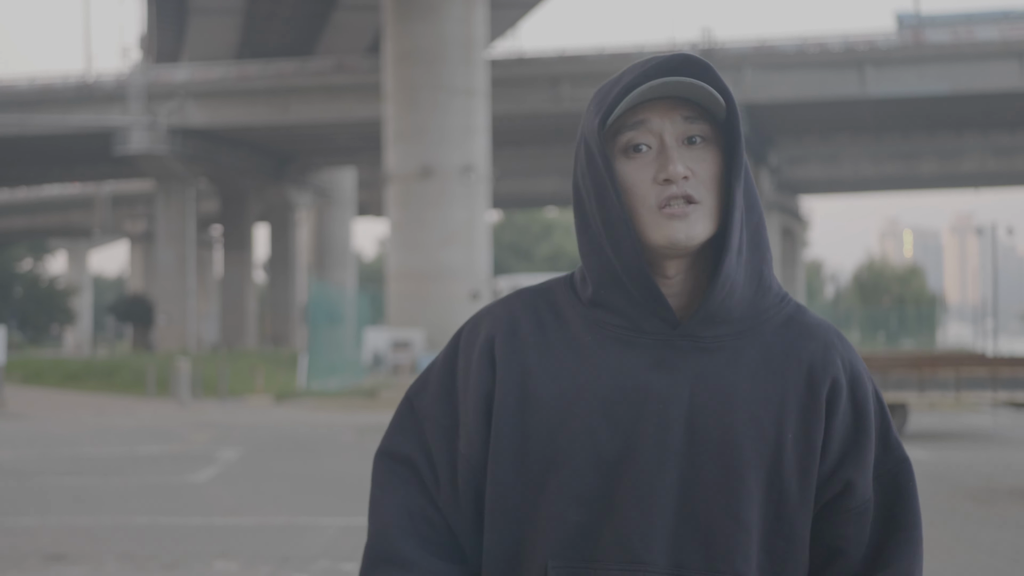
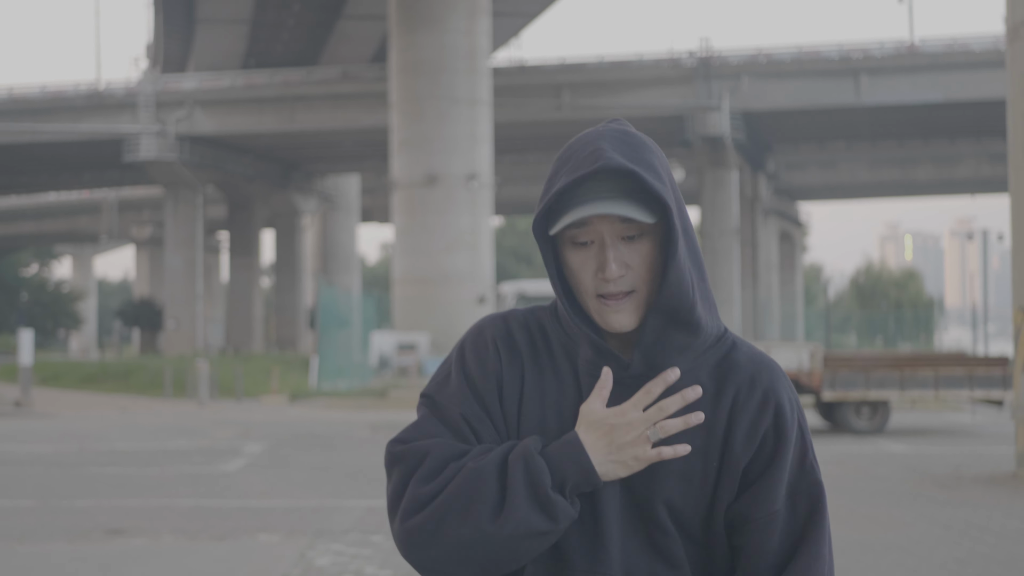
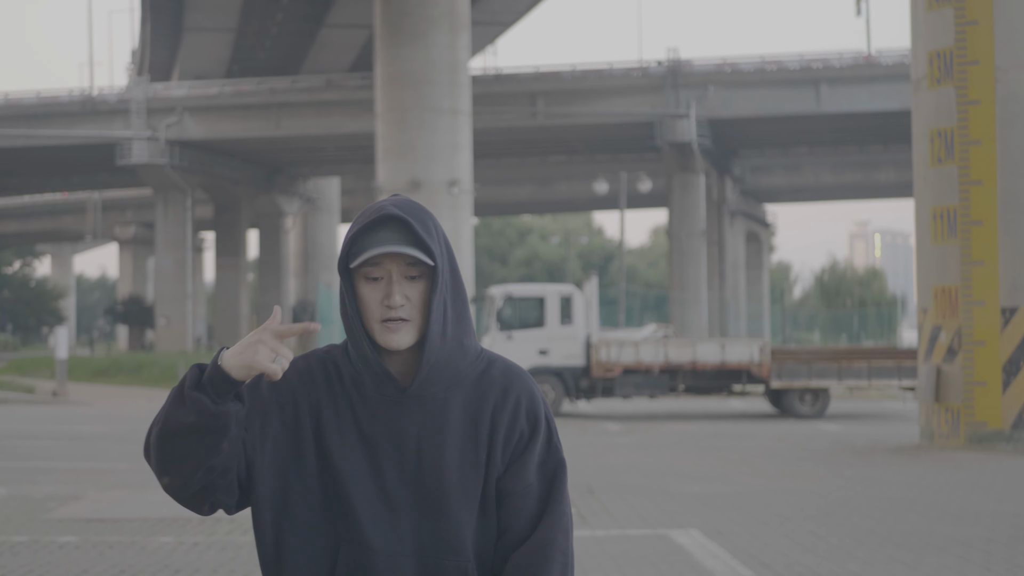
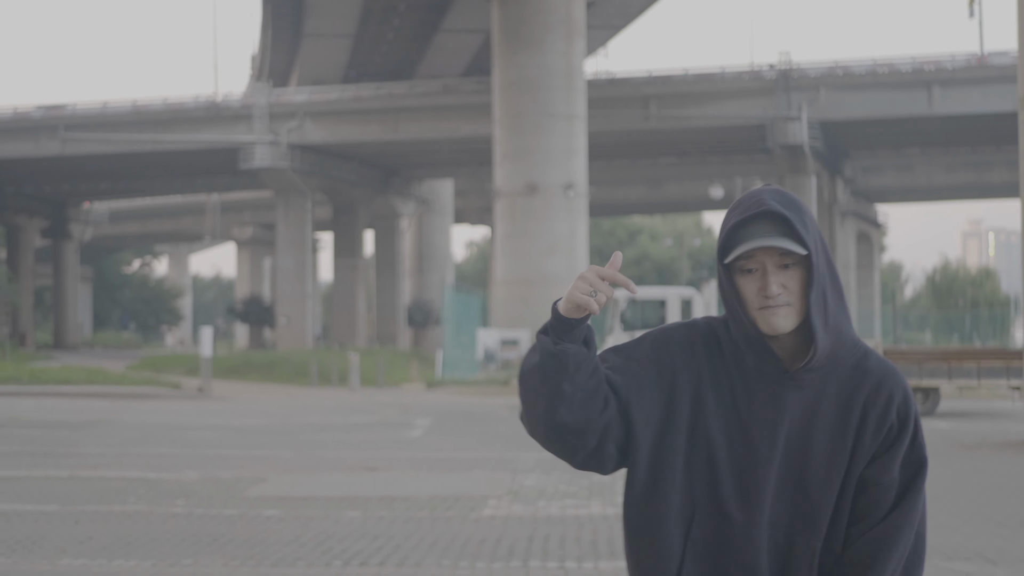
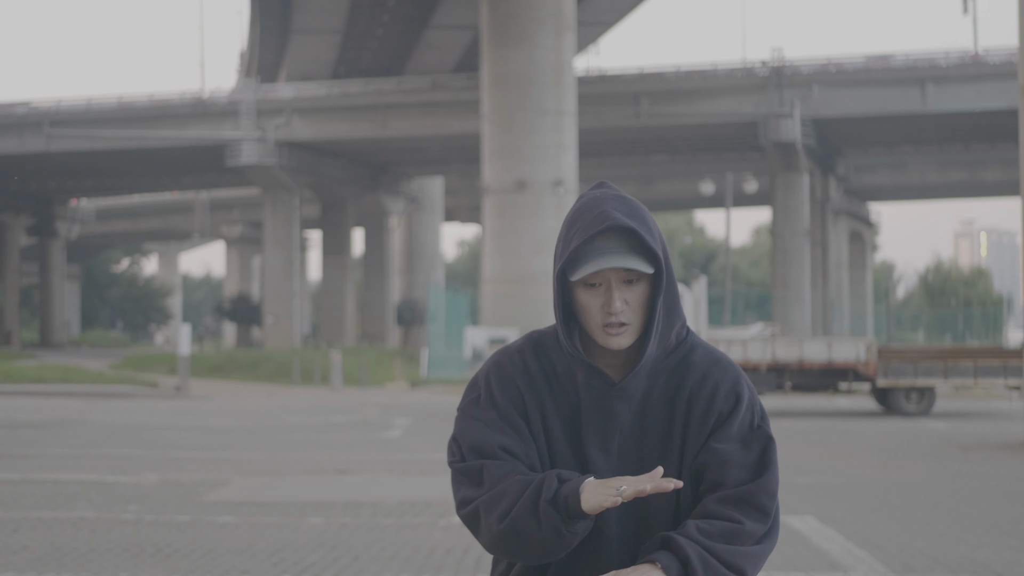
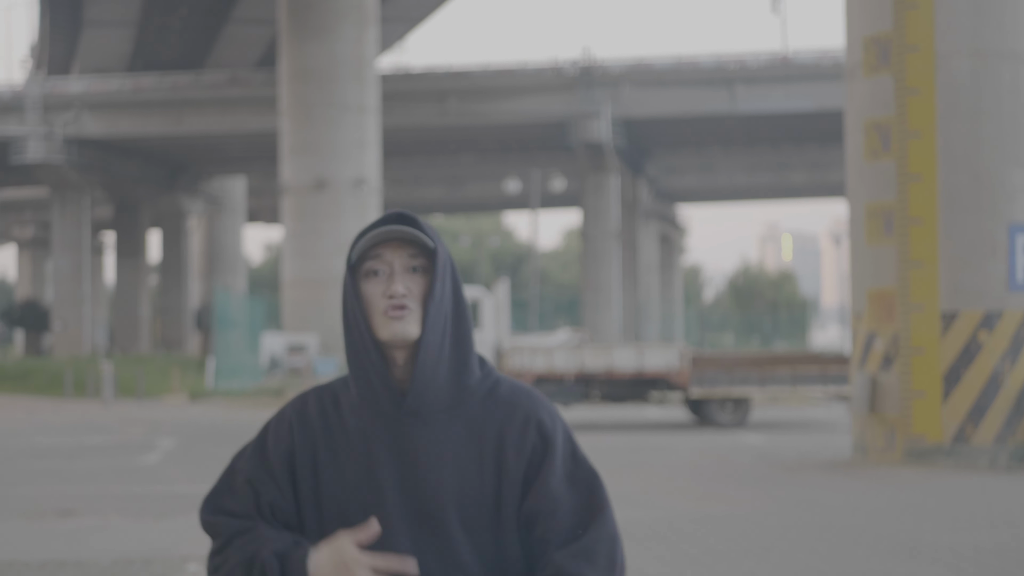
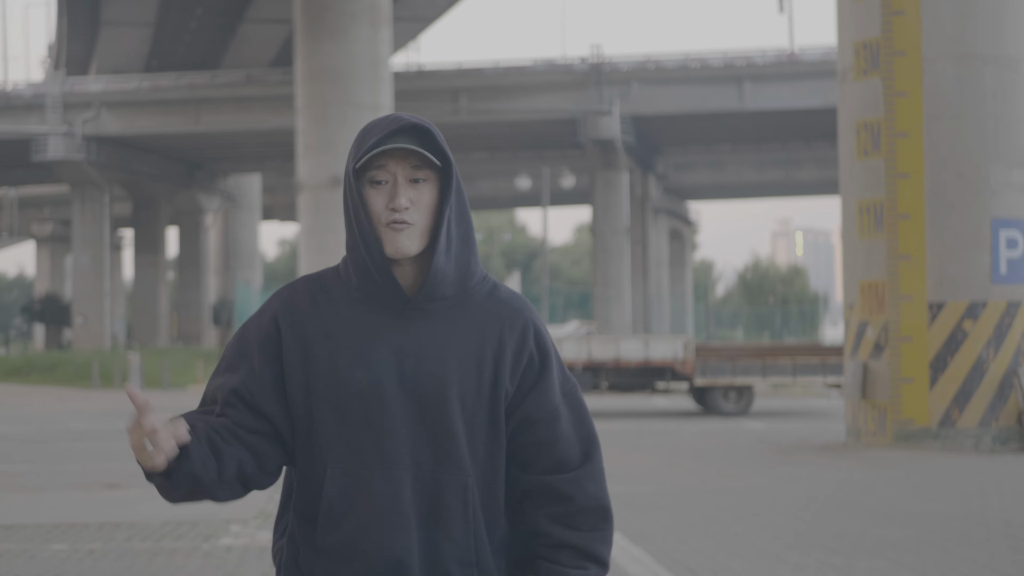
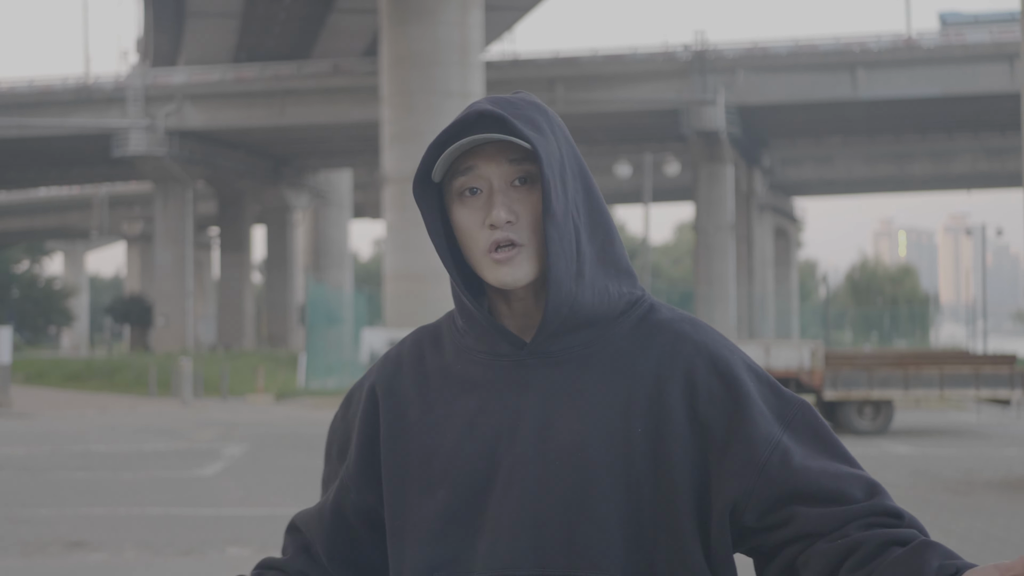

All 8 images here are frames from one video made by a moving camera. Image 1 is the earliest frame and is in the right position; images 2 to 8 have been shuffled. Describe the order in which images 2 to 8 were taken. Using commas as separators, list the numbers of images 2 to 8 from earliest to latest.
8, 2, 6, 7, 3, 5, 4
